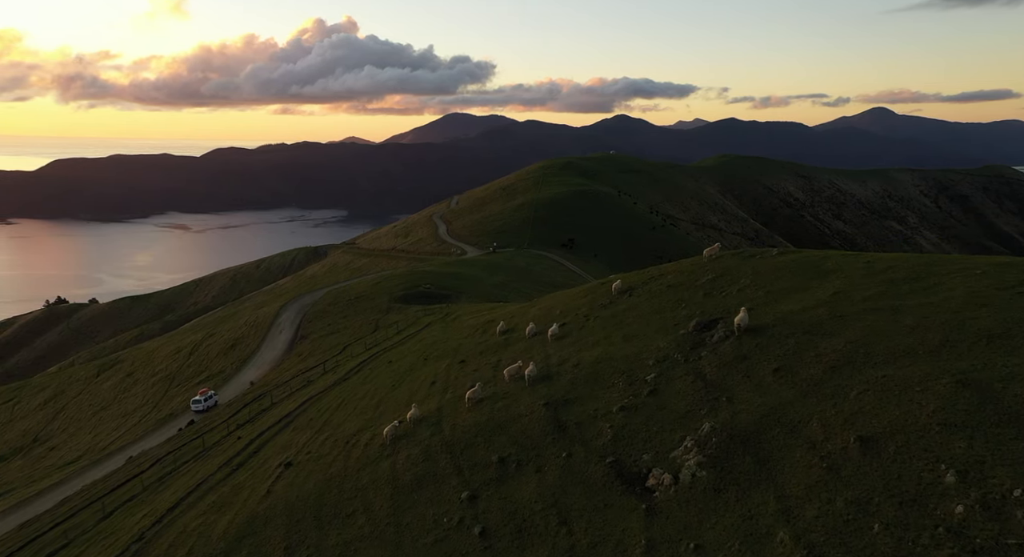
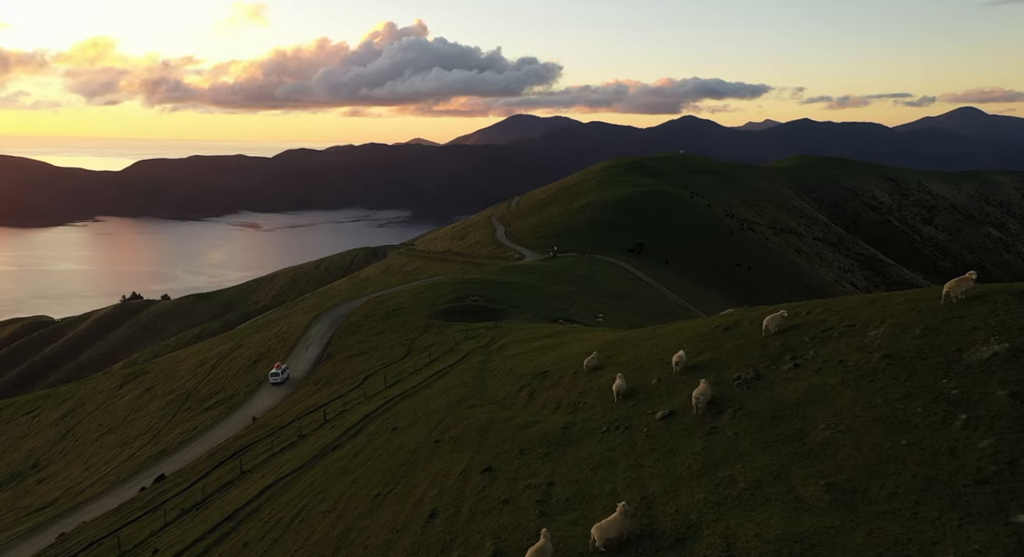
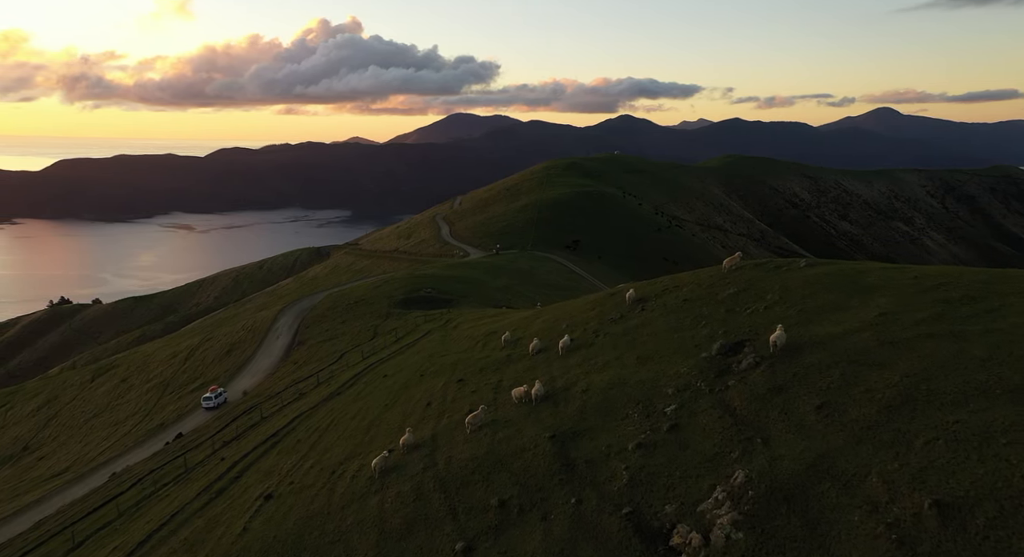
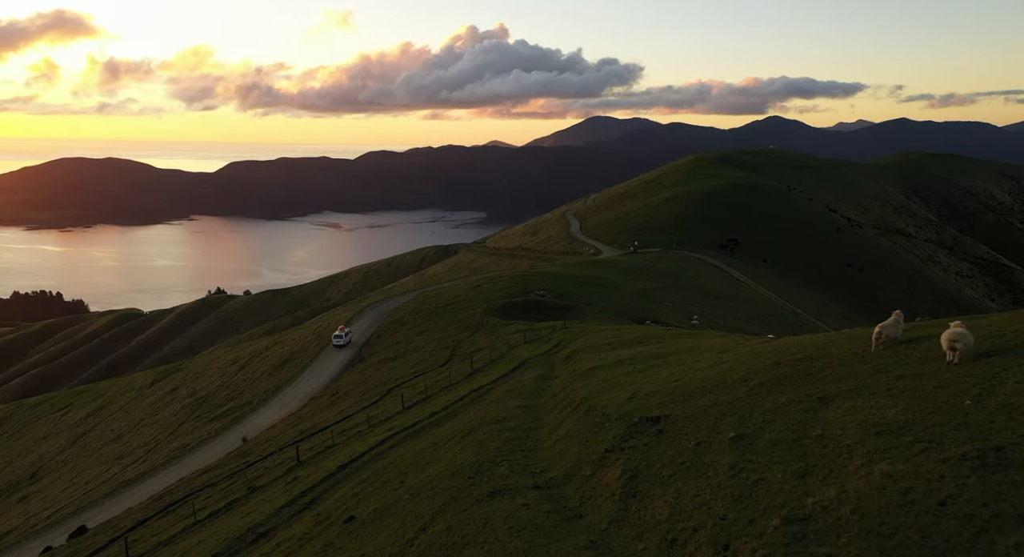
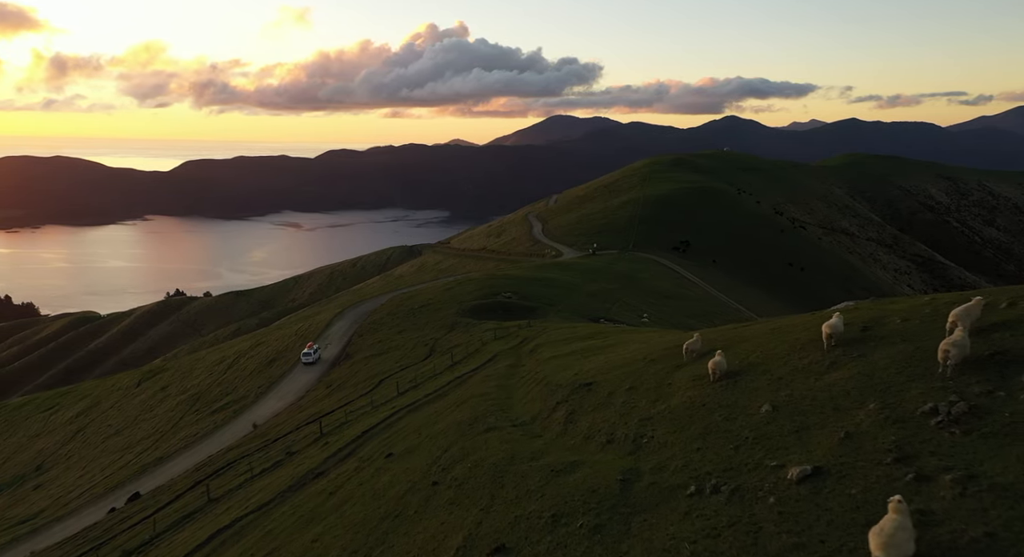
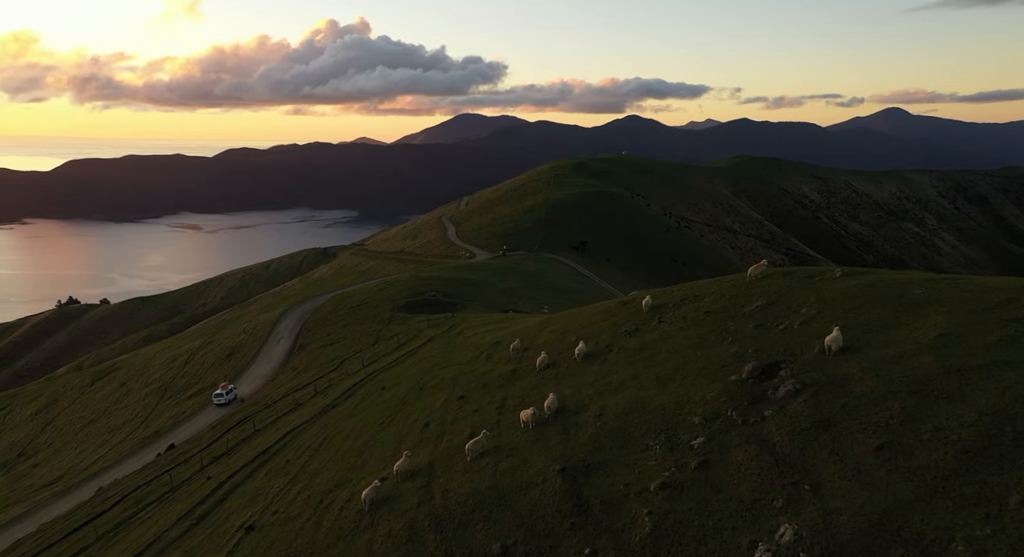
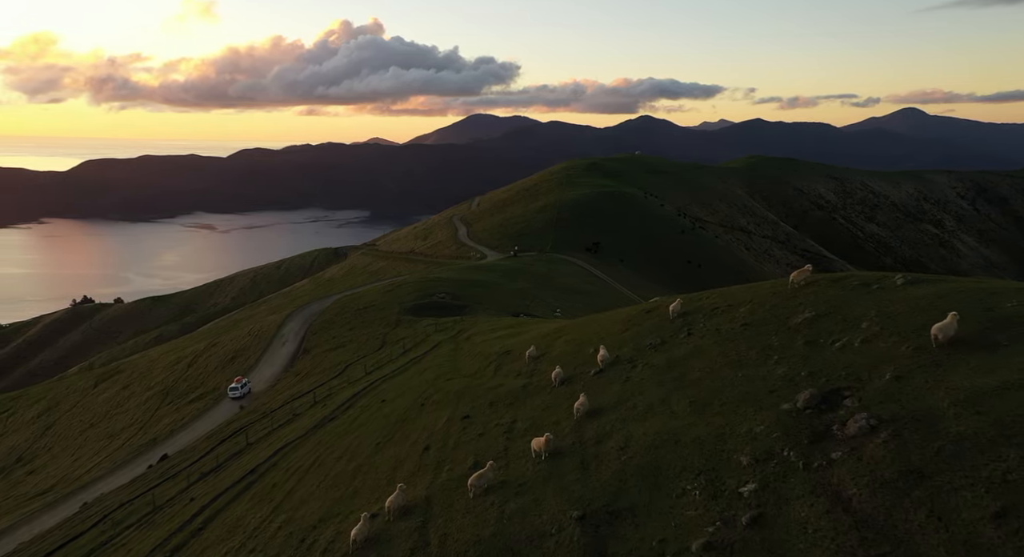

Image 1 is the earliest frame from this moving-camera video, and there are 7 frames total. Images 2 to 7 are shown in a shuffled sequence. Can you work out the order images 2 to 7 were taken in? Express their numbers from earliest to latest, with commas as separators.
3, 6, 7, 2, 5, 4
